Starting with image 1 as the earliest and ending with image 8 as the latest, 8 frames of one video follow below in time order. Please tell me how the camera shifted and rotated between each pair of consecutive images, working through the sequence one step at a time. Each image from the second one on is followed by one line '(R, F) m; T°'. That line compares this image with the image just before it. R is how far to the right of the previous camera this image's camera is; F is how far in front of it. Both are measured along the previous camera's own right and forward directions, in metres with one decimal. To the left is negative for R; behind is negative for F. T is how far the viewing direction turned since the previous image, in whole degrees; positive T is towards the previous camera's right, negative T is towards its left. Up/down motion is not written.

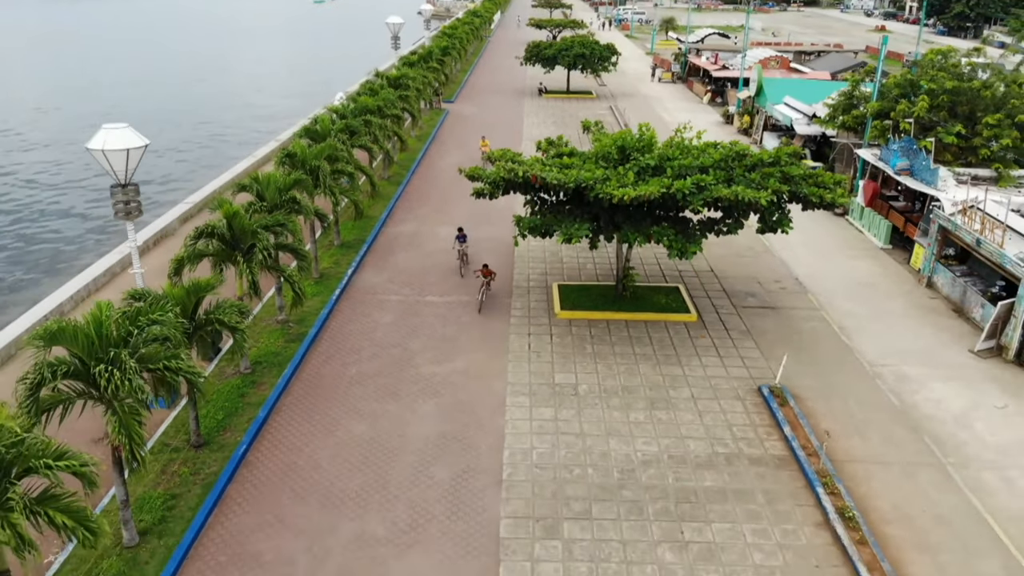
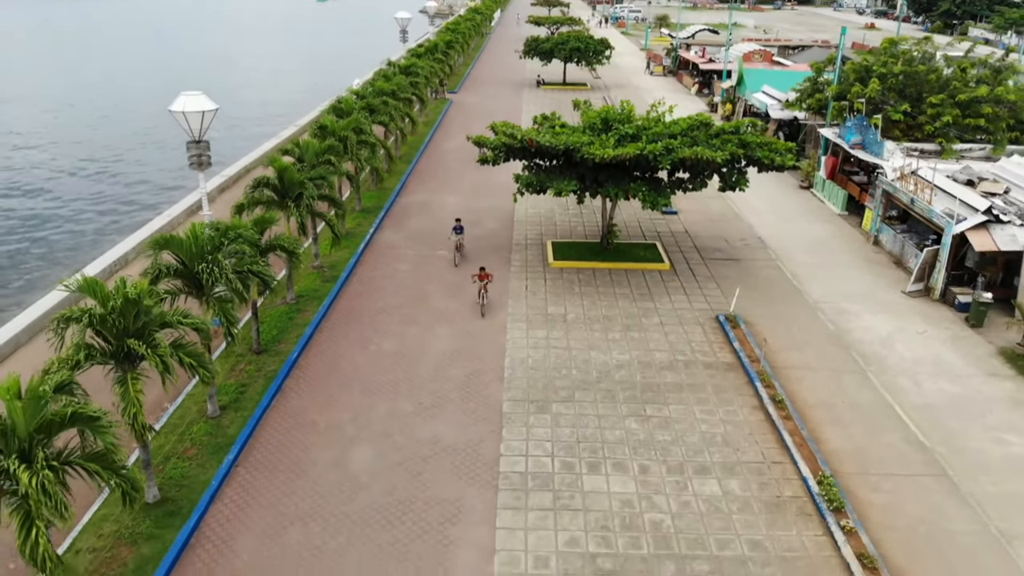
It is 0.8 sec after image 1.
(0.0, -2.4) m; 0°
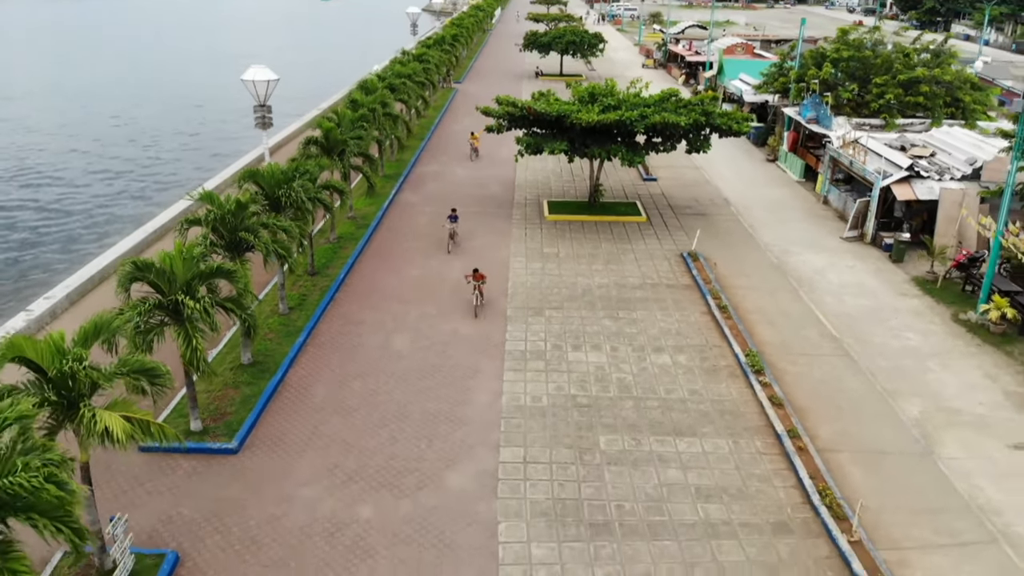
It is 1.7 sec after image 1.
(0.0, -3.2) m; 0°
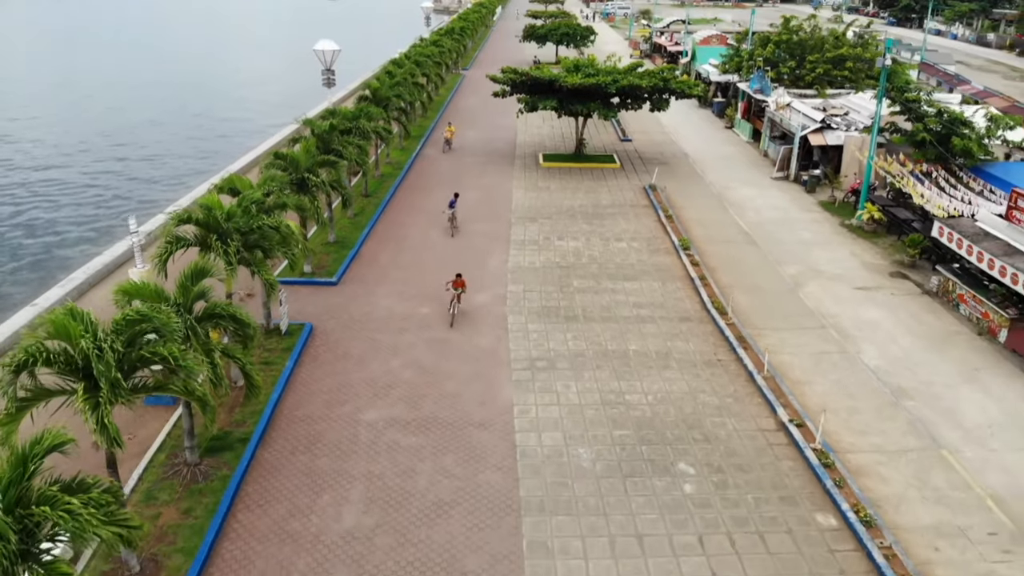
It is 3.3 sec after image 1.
(-0.1, -5.4) m; 0°
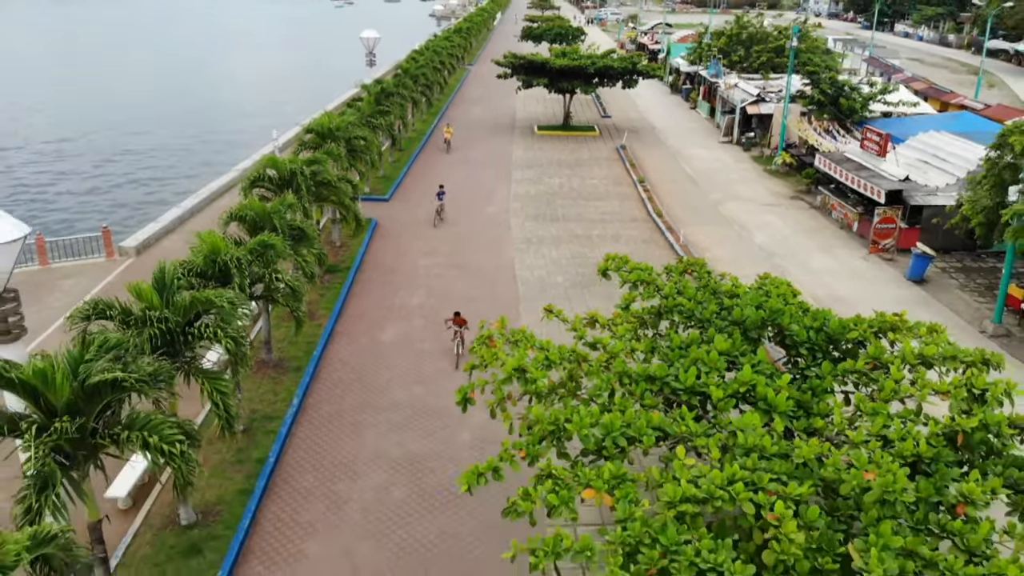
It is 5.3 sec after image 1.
(0.0, -6.3) m; 0°
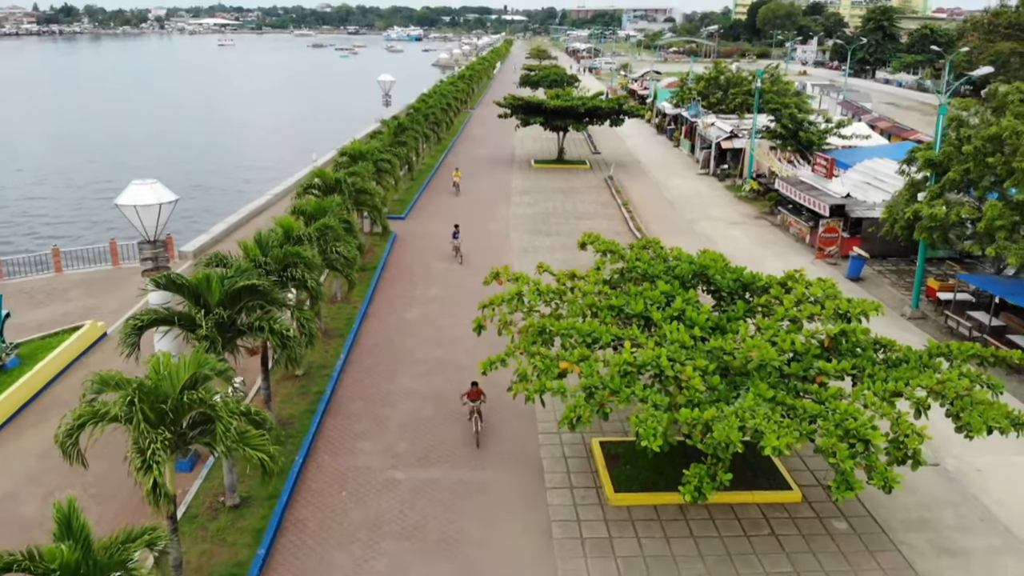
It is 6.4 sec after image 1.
(0.0, -3.2) m; 0°
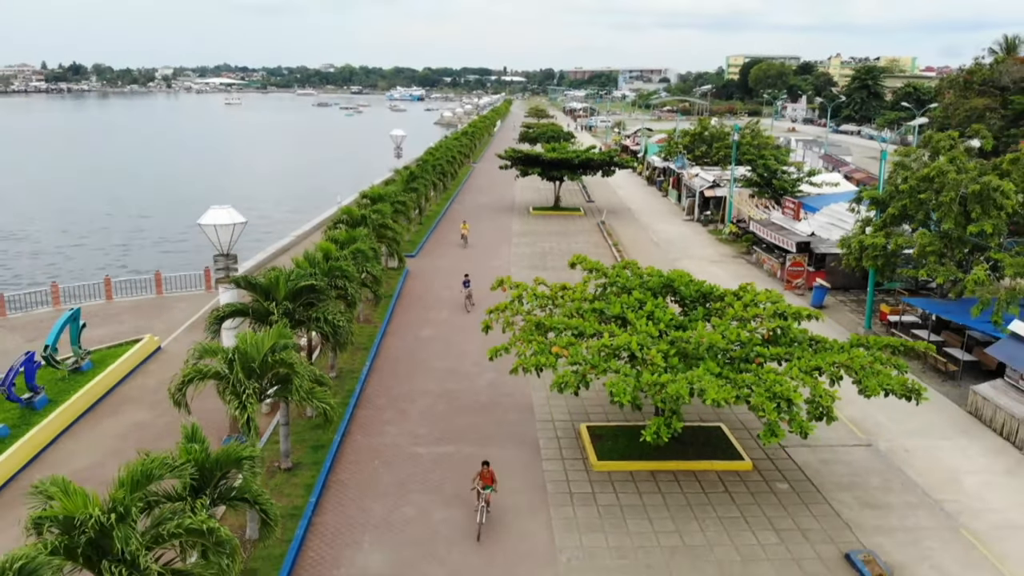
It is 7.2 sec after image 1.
(0.0, -2.5) m; 0°
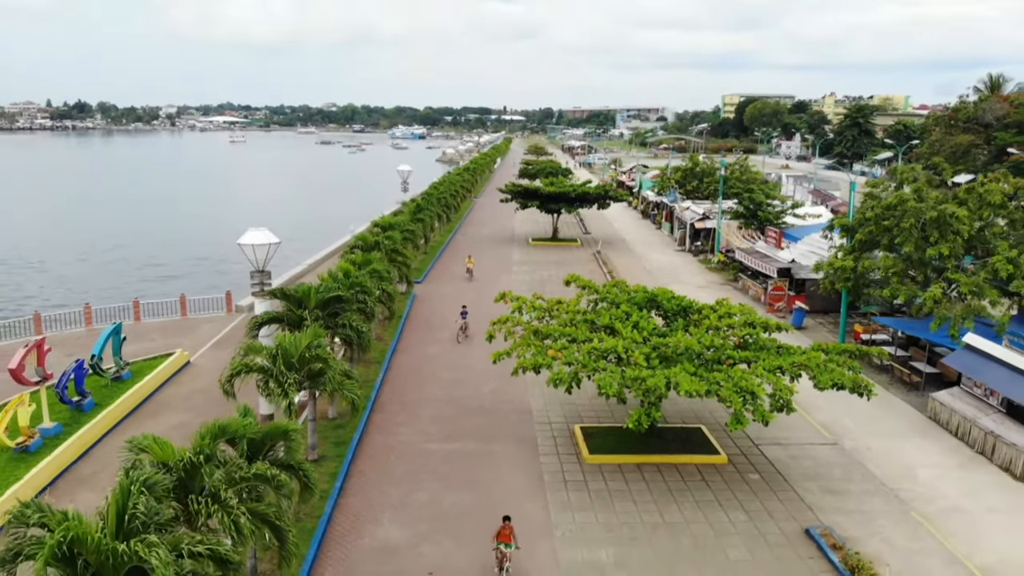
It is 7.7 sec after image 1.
(0.0, -1.7) m; 0°
